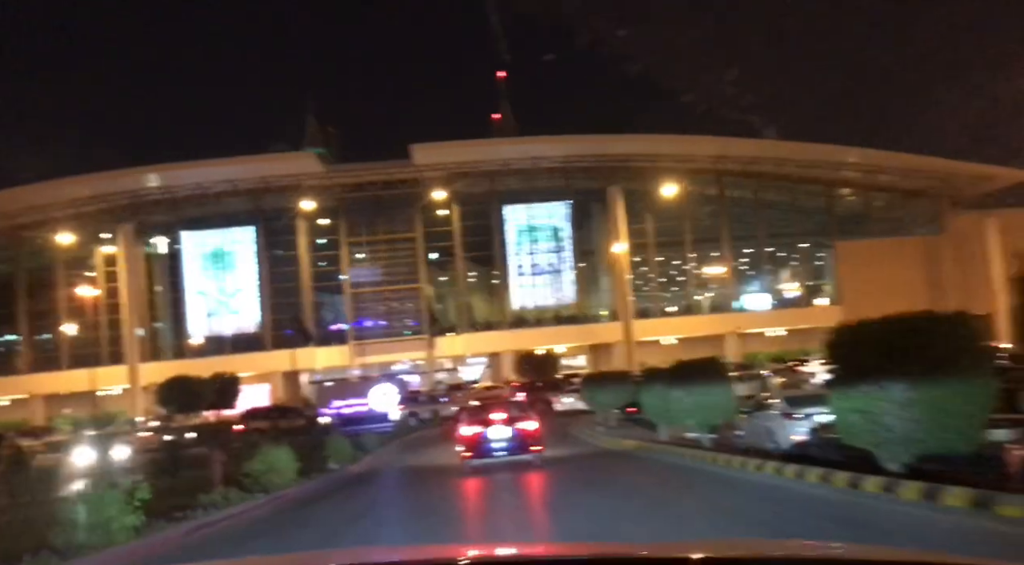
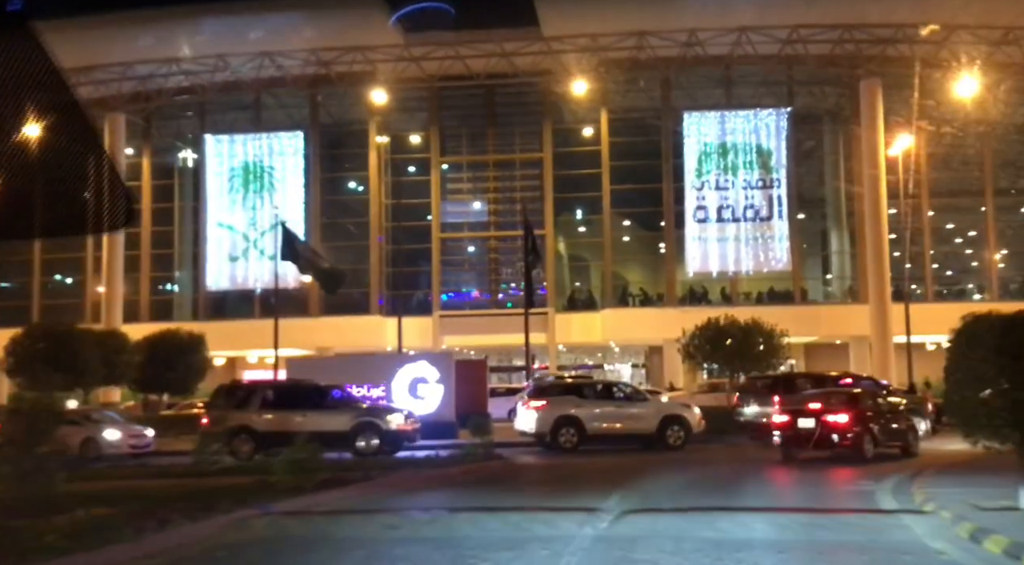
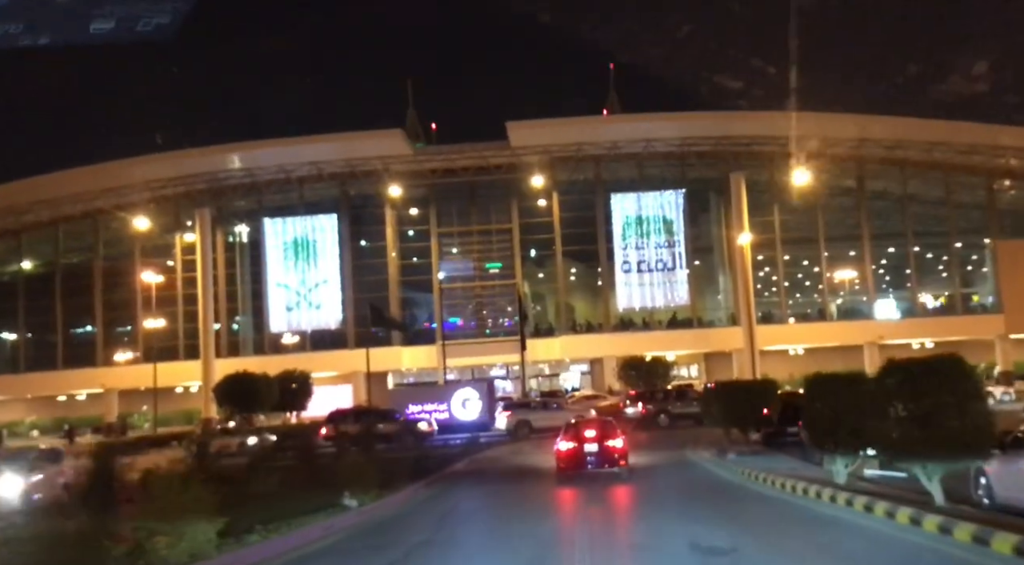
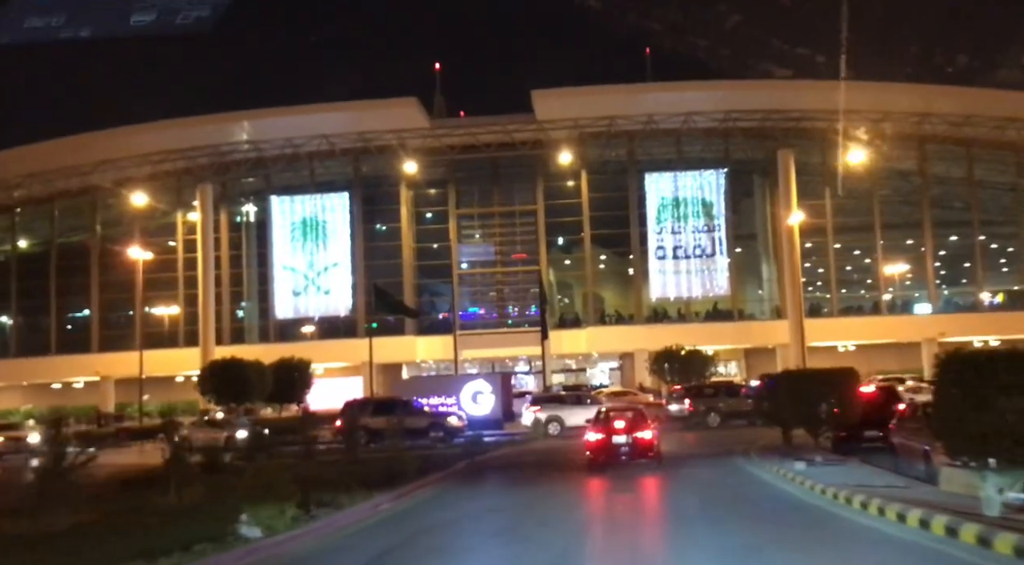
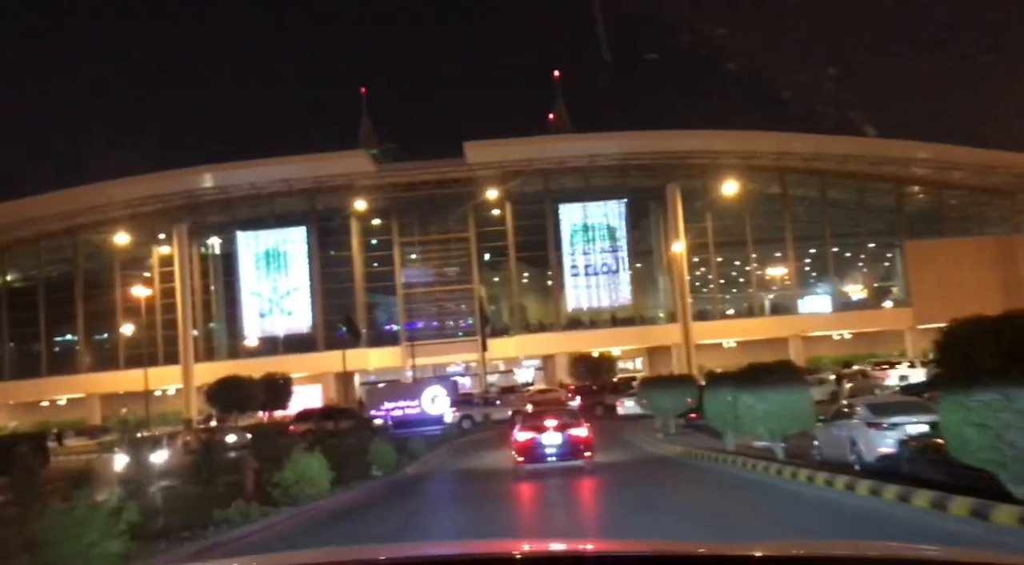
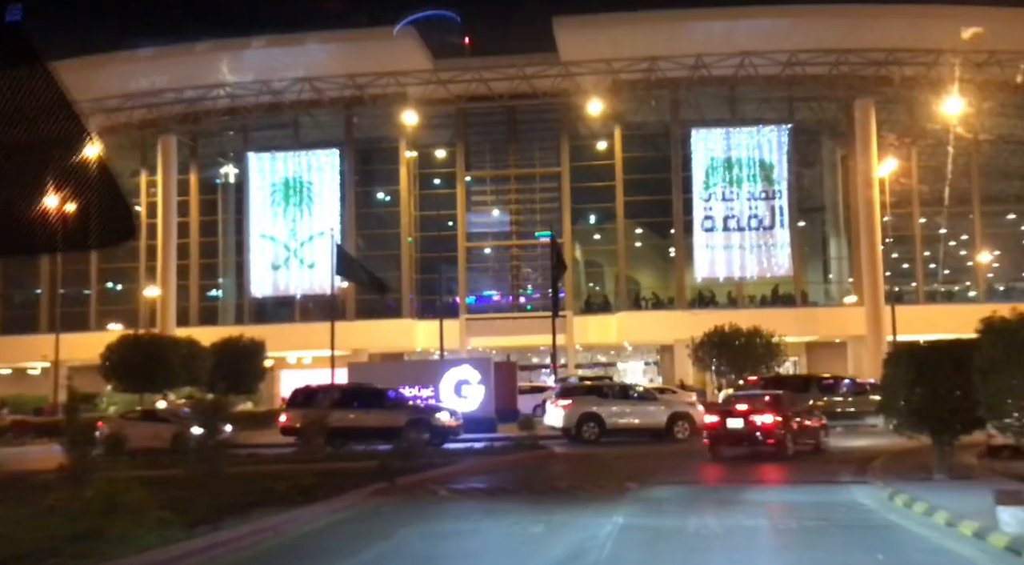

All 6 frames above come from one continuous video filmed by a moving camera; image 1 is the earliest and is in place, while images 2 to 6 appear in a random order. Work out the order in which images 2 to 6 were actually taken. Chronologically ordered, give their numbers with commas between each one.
5, 3, 4, 6, 2
